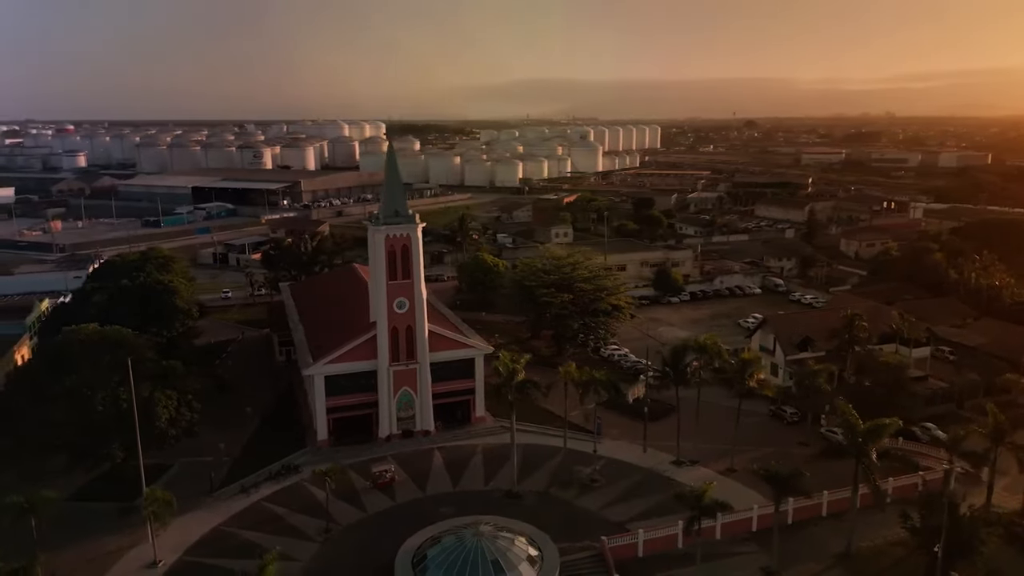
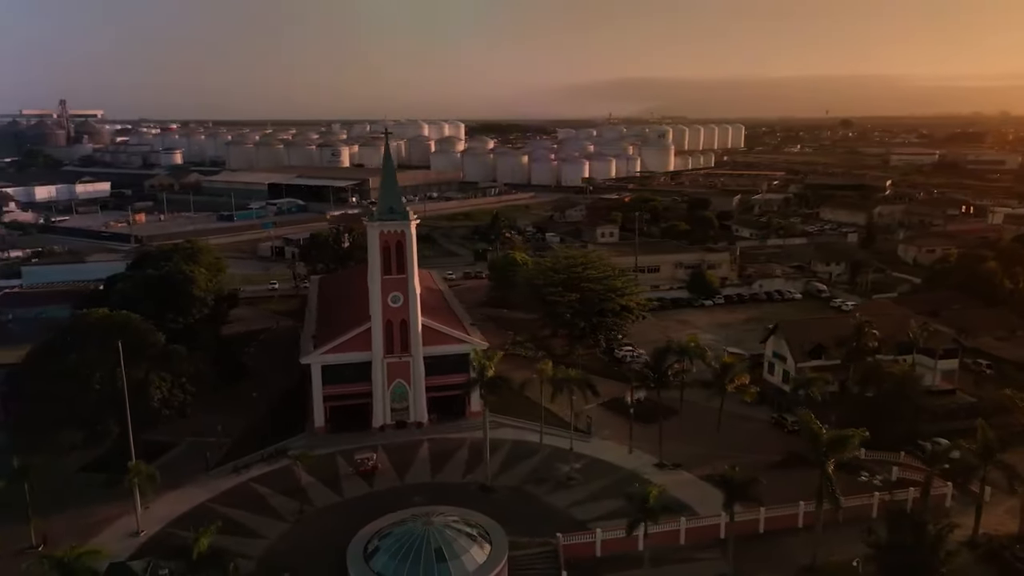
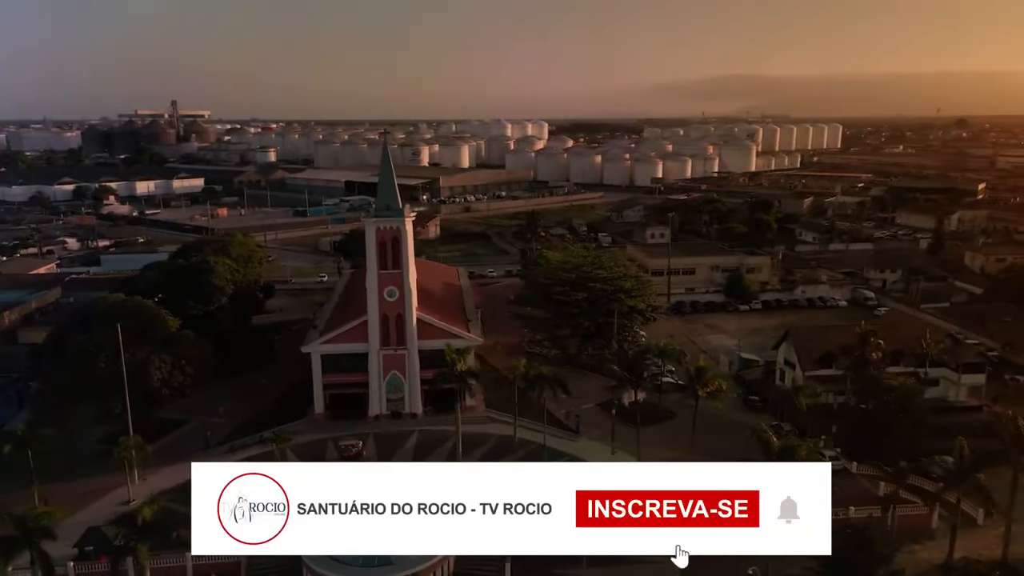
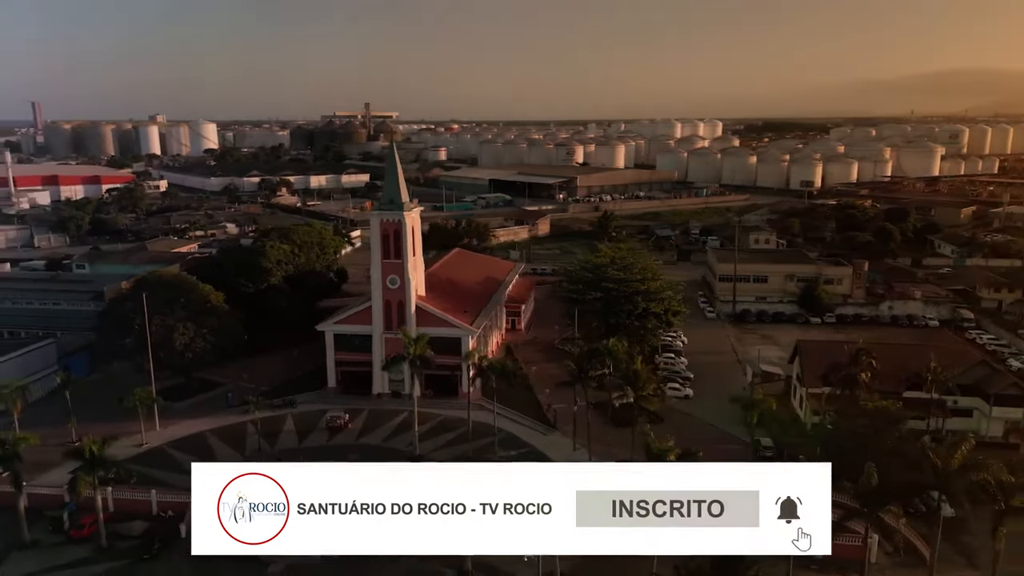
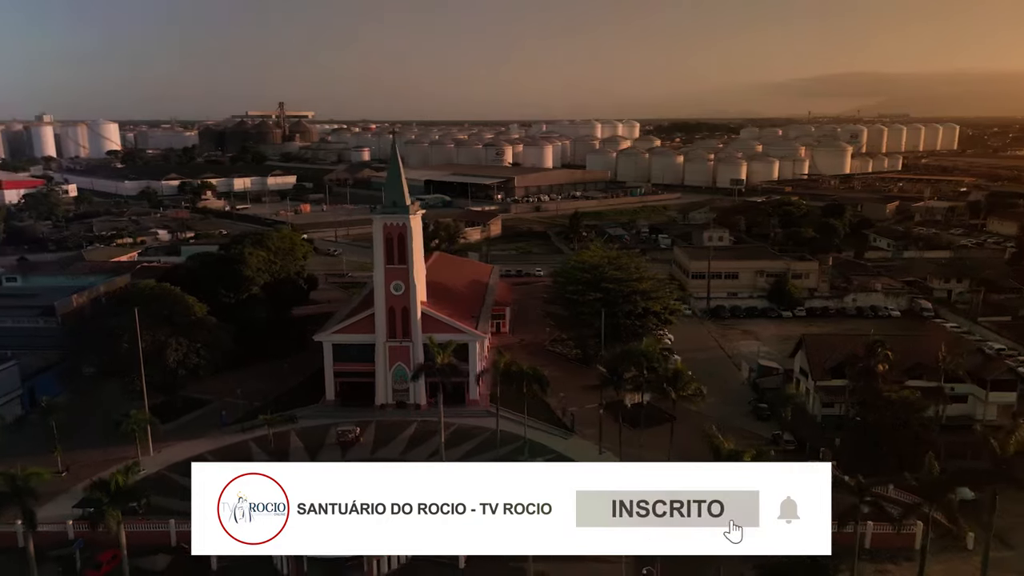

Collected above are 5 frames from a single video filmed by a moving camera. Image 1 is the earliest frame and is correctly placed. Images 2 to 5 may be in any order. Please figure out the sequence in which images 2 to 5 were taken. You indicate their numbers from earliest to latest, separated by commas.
2, 3, 5, 4
